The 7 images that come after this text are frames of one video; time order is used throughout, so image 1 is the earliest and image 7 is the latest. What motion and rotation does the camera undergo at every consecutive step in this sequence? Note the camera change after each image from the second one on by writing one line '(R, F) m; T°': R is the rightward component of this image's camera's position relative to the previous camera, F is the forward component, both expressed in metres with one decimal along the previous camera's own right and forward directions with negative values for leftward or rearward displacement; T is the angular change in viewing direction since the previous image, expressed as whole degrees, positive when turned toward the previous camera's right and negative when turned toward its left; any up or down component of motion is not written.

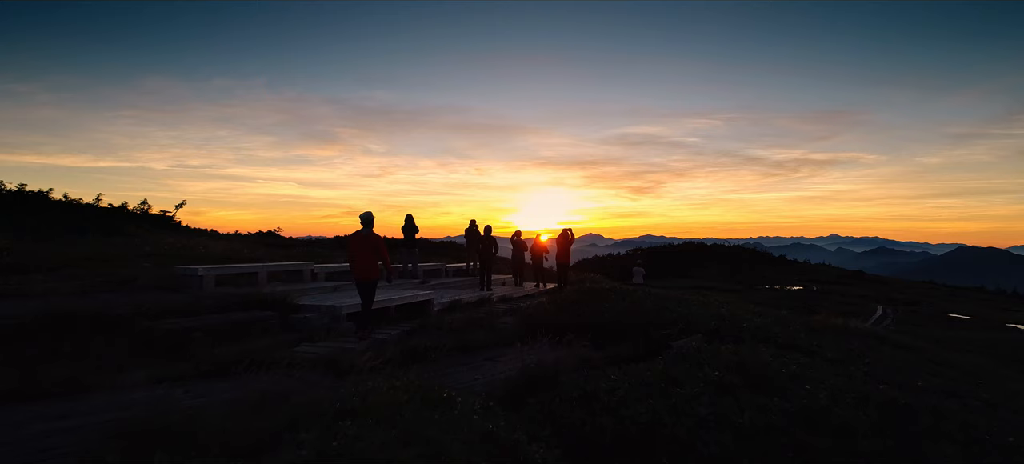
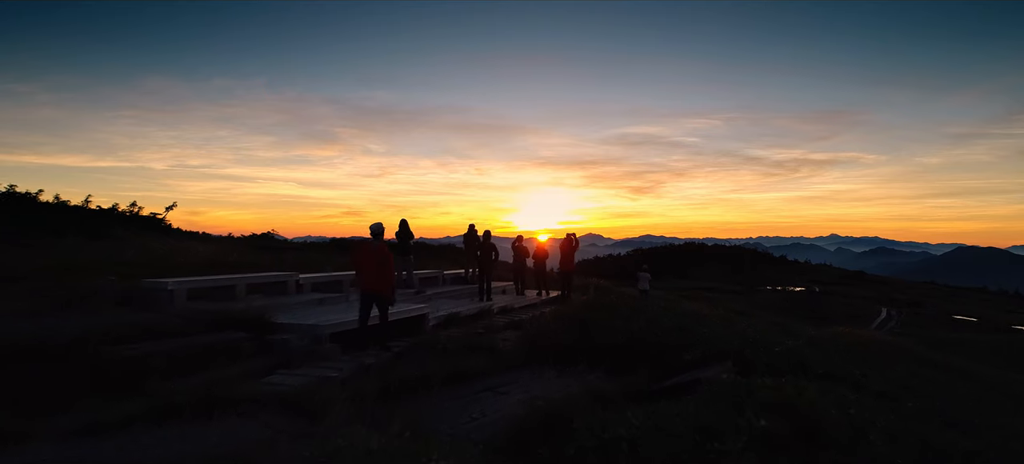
(0.0, +0.8) m; 0°
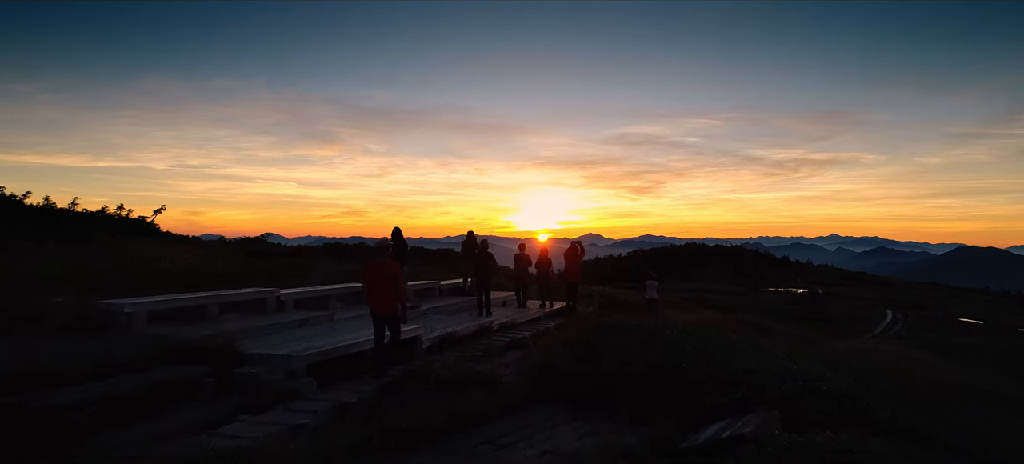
(0.0, +0.9) m; 0°
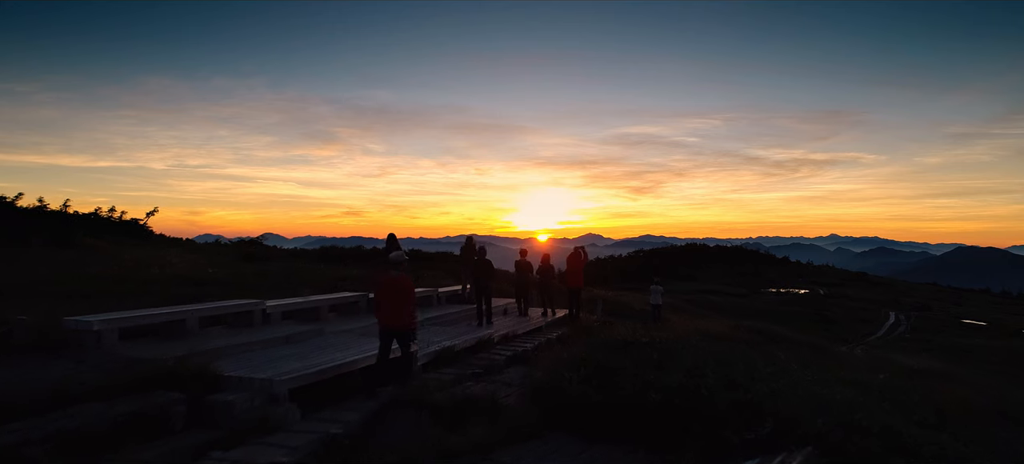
(0.0, +0.5) m; 0°
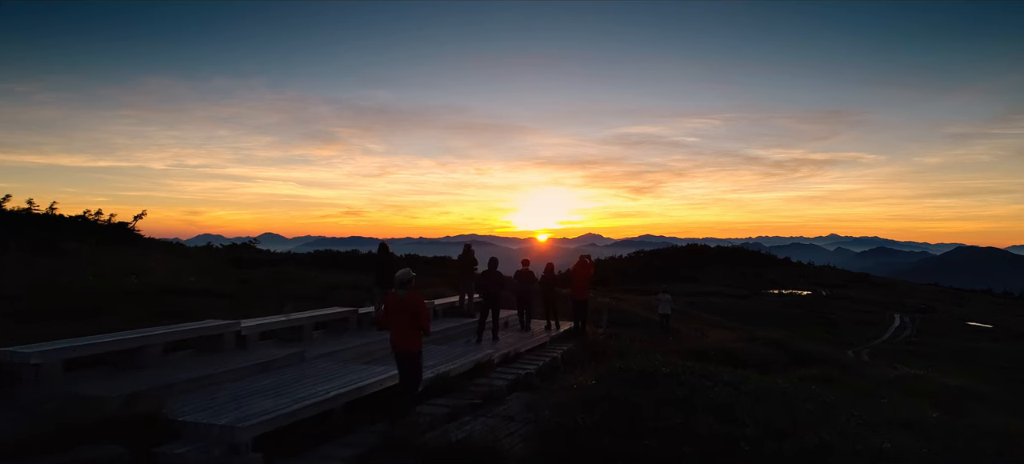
(0.0, +0.8) m; 0°
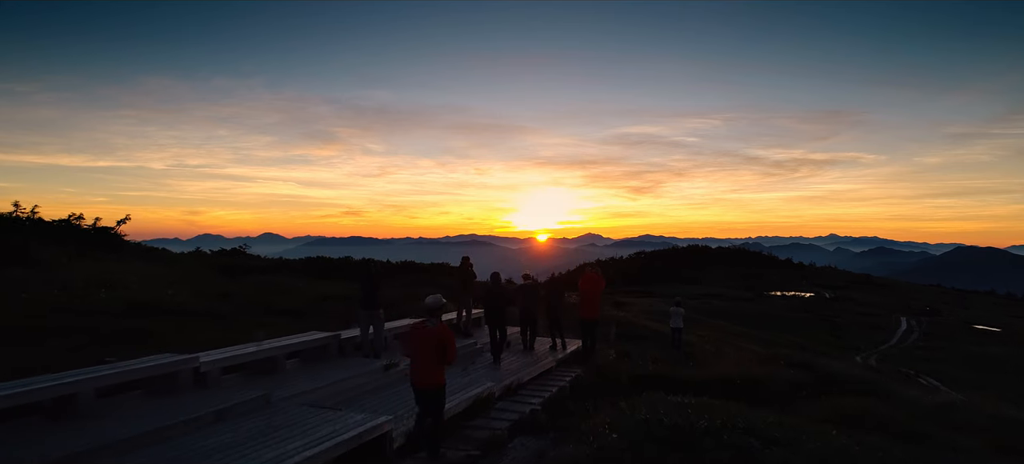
(0.0, +1.0) m; 0°
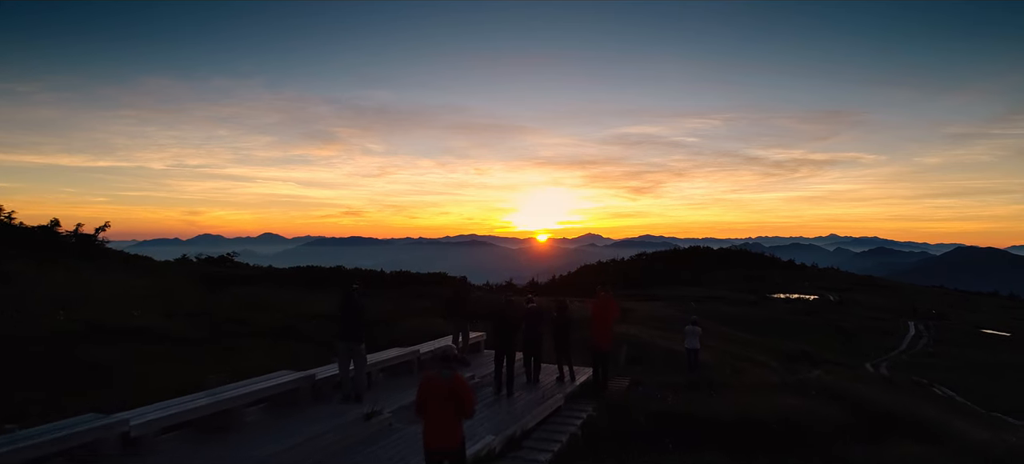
(0.0, +1.2) m; 0°
